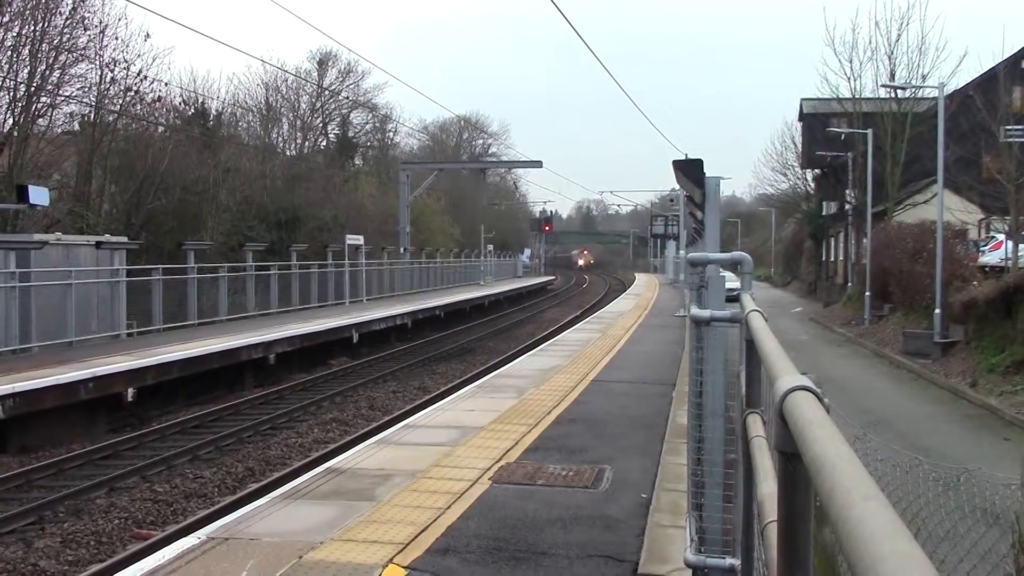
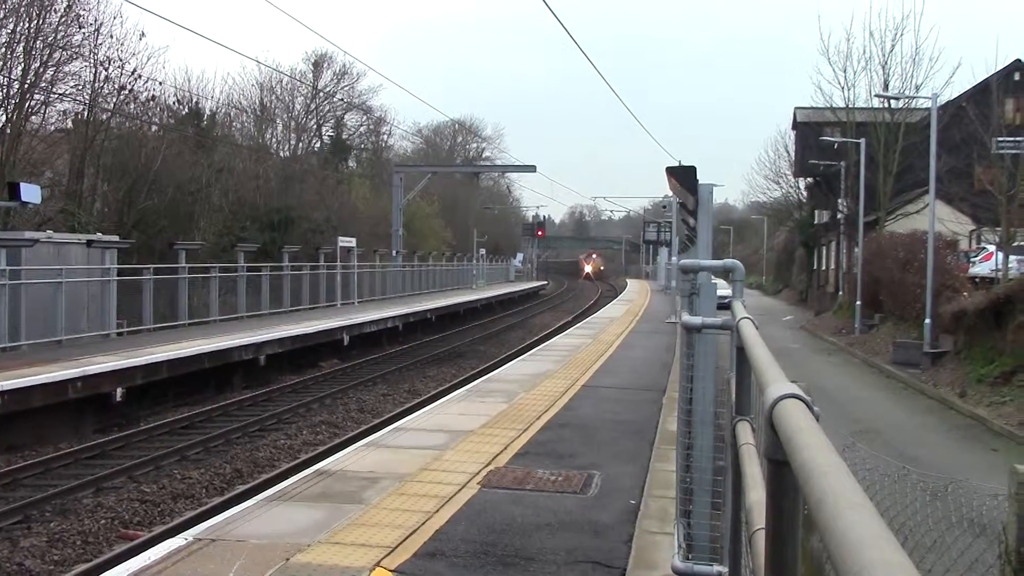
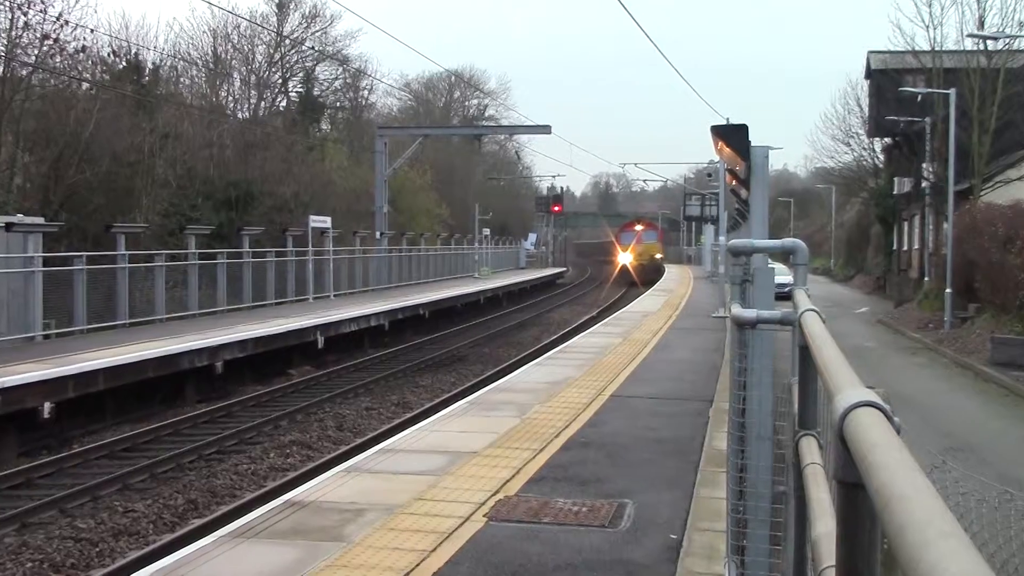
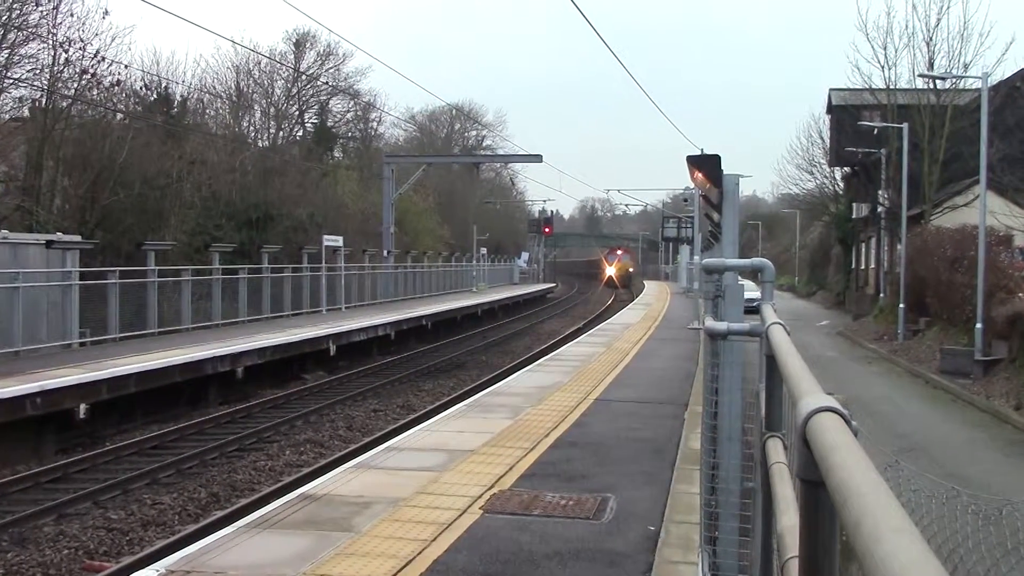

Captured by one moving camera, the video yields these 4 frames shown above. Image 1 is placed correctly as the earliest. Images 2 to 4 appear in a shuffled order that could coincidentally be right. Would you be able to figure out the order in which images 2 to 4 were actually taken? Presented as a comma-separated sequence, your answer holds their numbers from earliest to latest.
2, 4, 3
